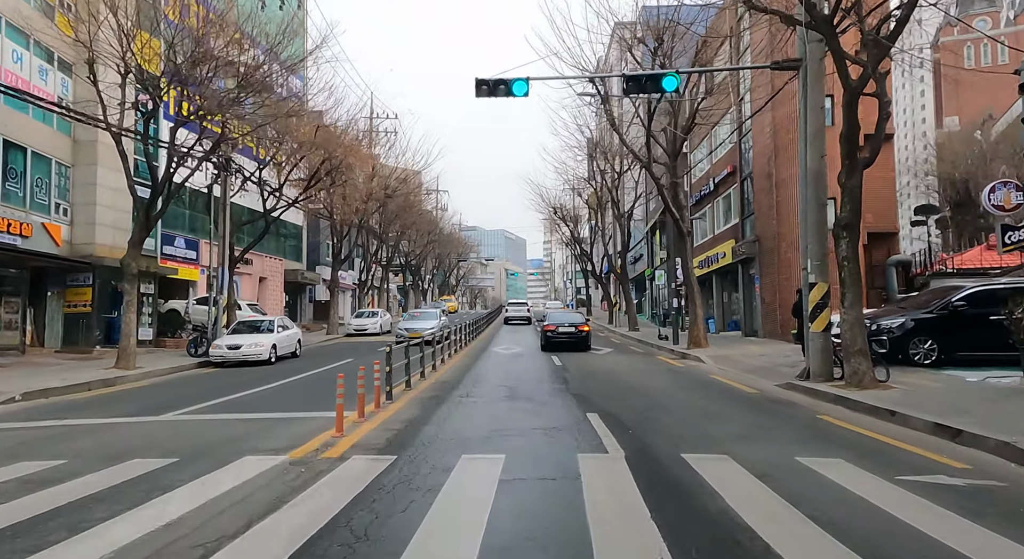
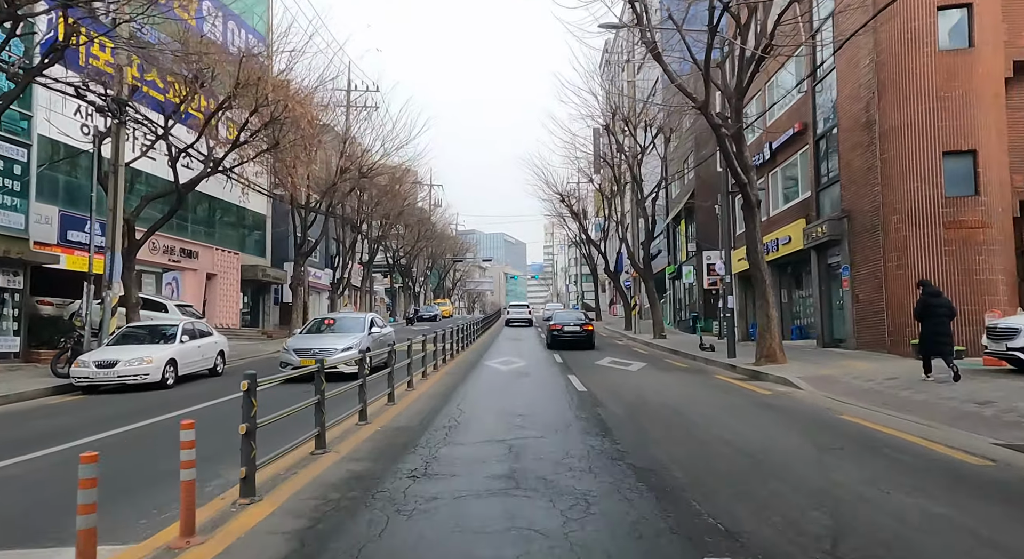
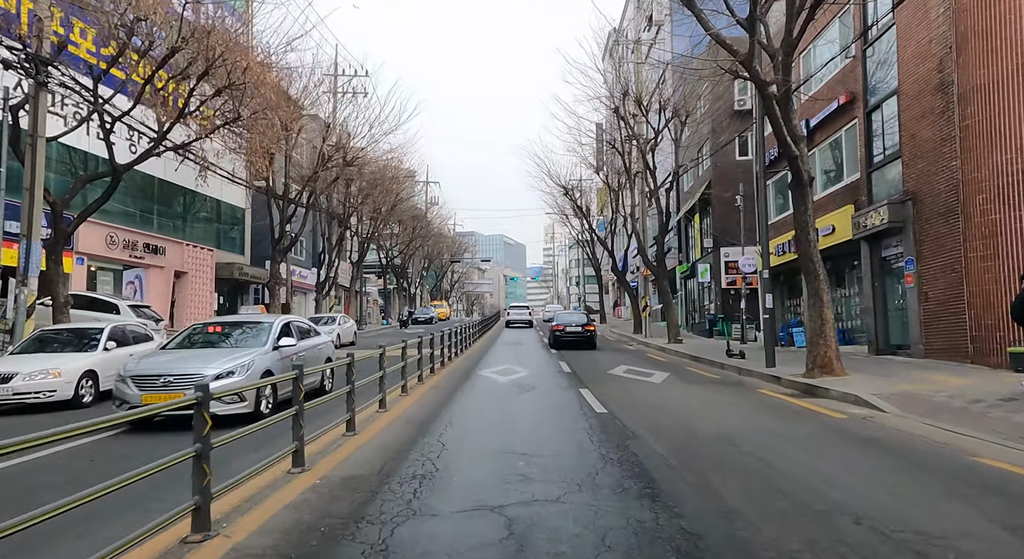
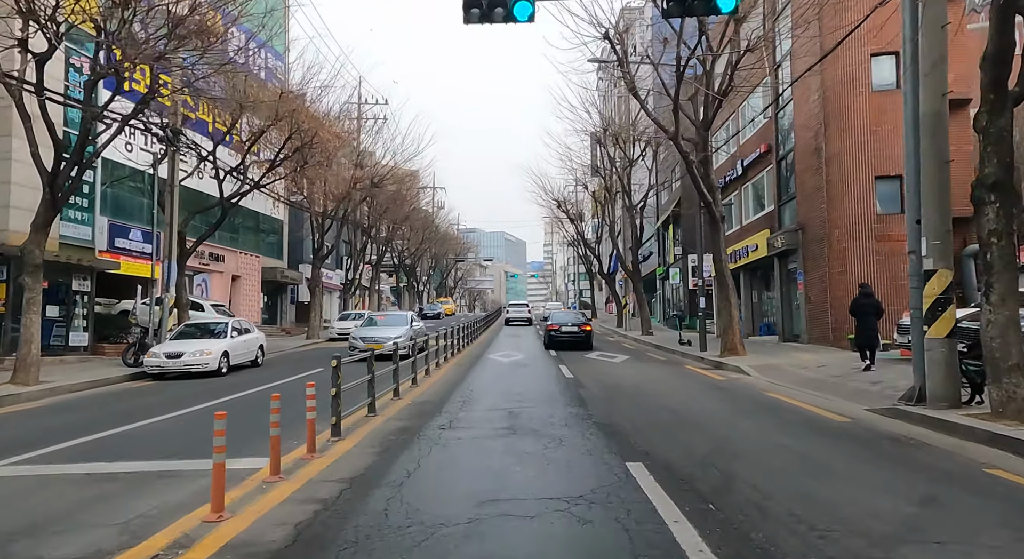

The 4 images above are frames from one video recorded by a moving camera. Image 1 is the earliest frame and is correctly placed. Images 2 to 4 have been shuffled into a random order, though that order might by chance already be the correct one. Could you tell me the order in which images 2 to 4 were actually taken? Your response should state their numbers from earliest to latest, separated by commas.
4, 2, 3
